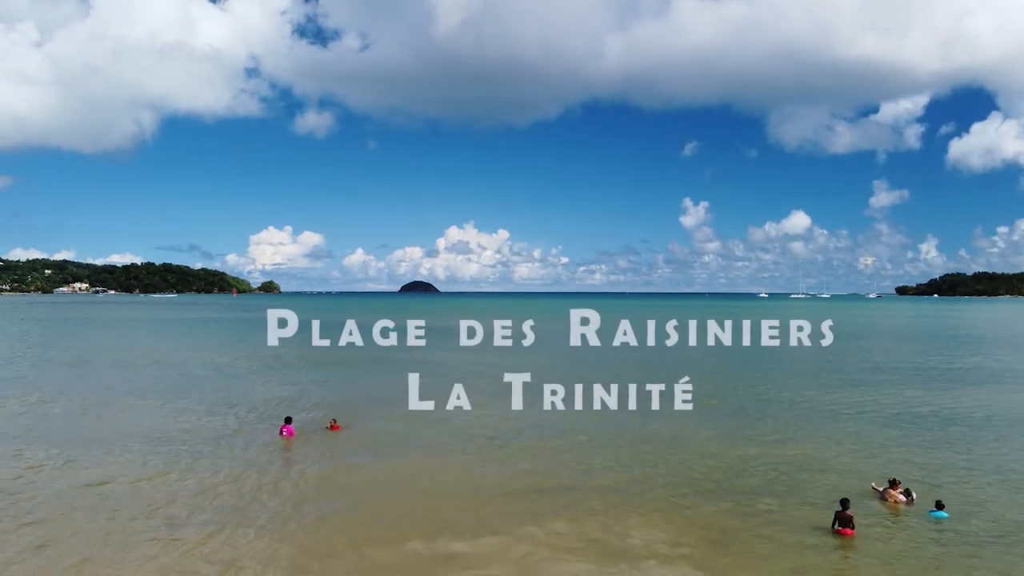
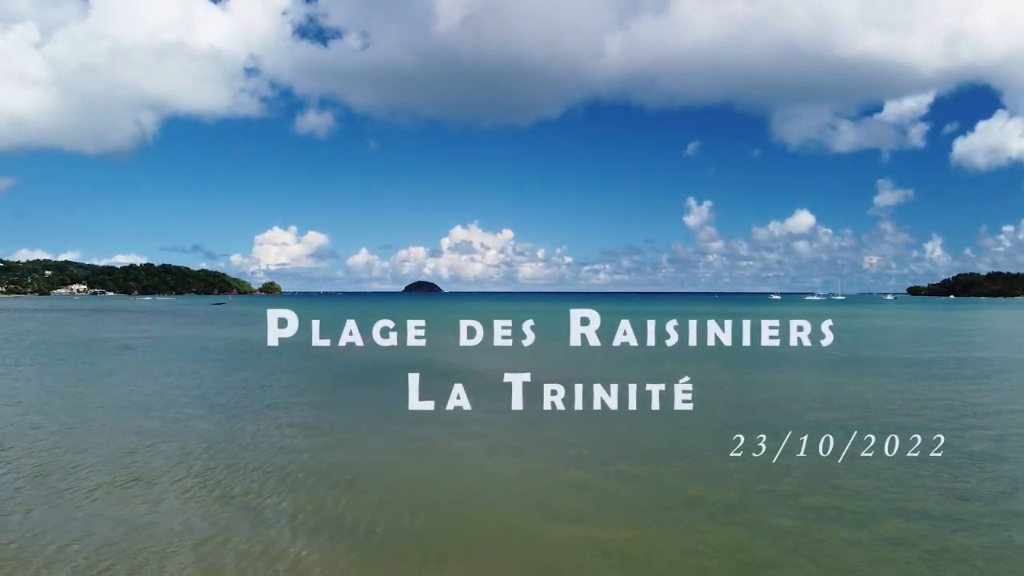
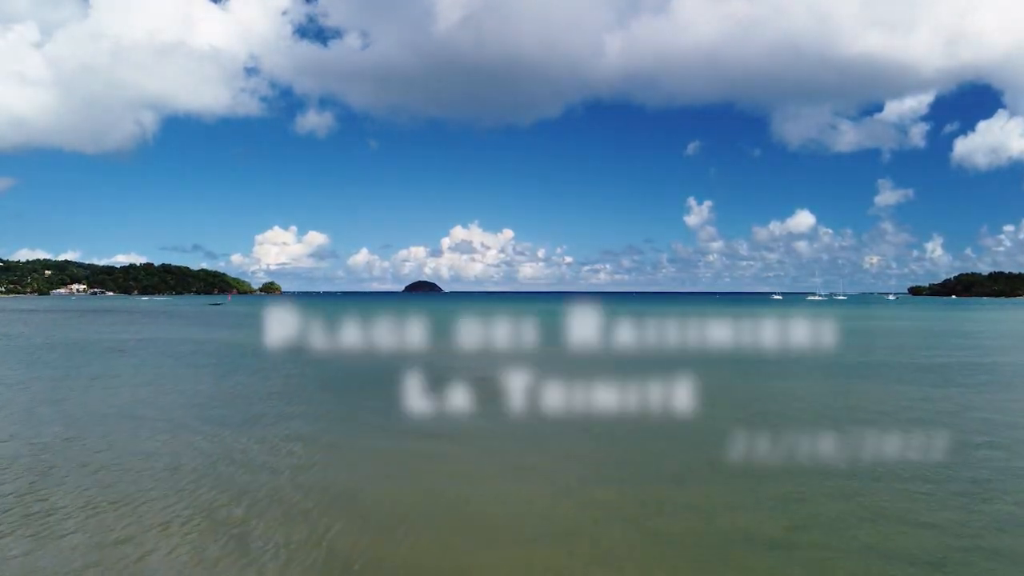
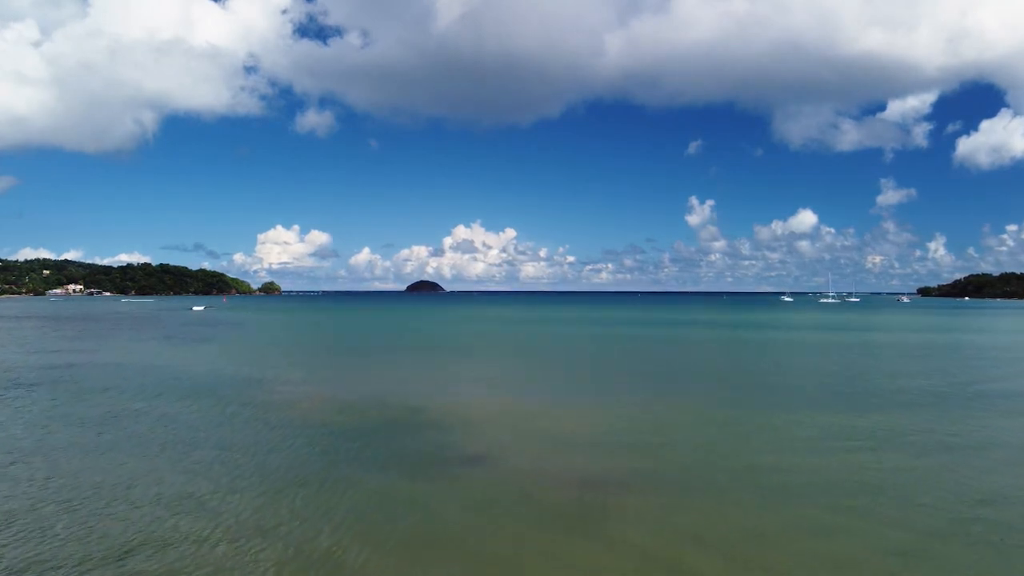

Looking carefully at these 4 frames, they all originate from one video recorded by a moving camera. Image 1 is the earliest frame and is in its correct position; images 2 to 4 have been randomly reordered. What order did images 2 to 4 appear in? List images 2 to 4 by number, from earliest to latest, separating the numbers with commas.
2, 3, 4
